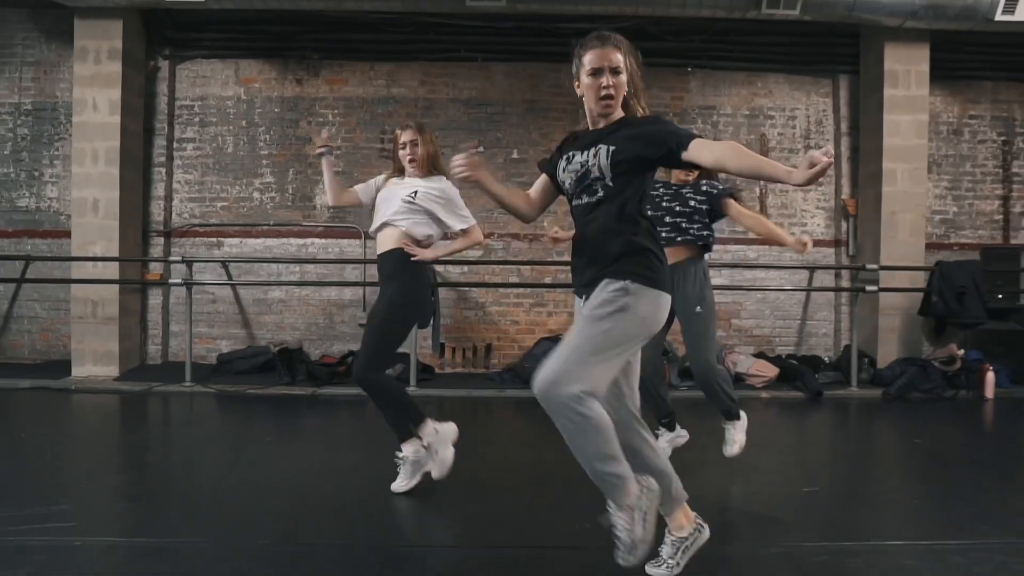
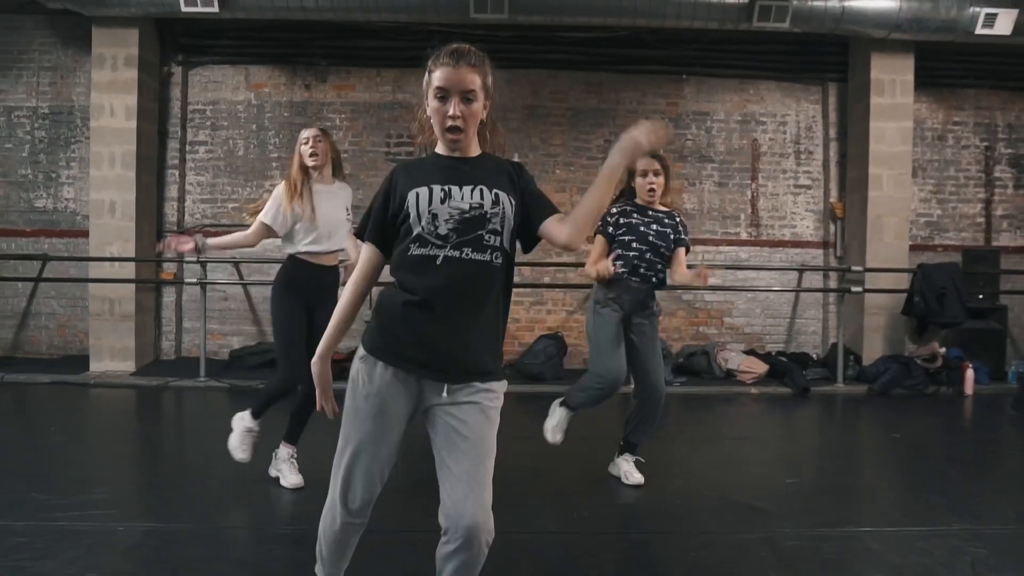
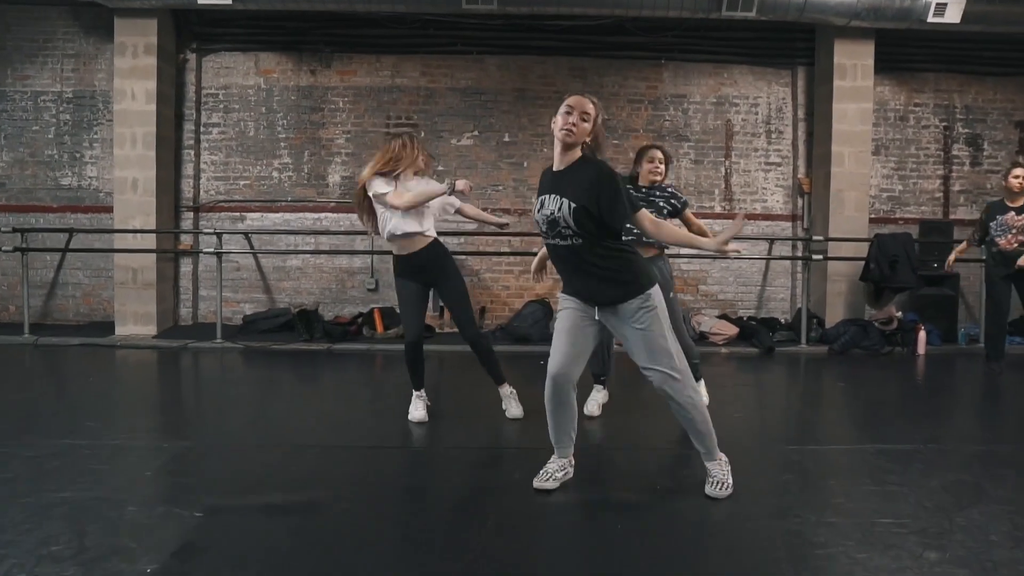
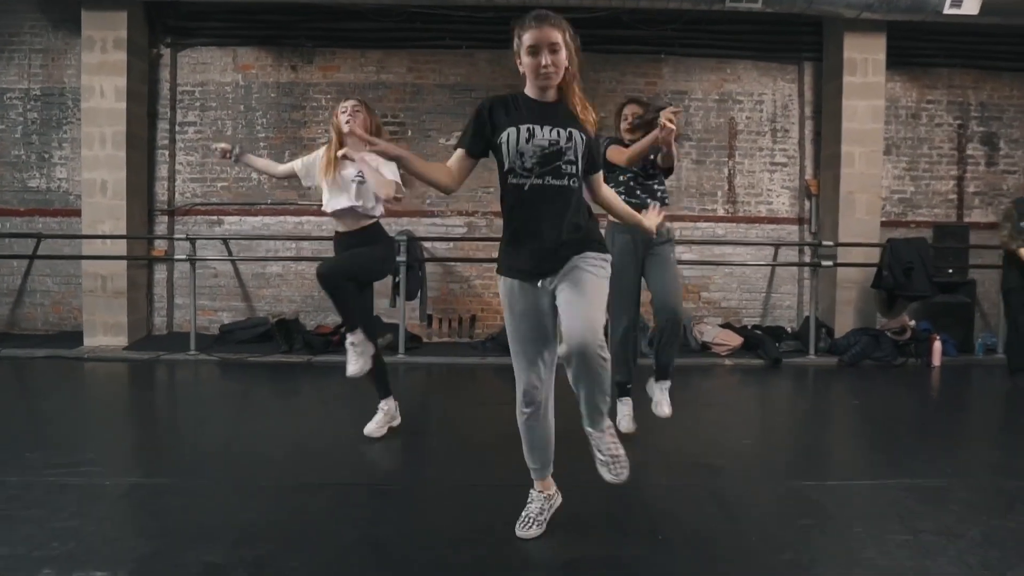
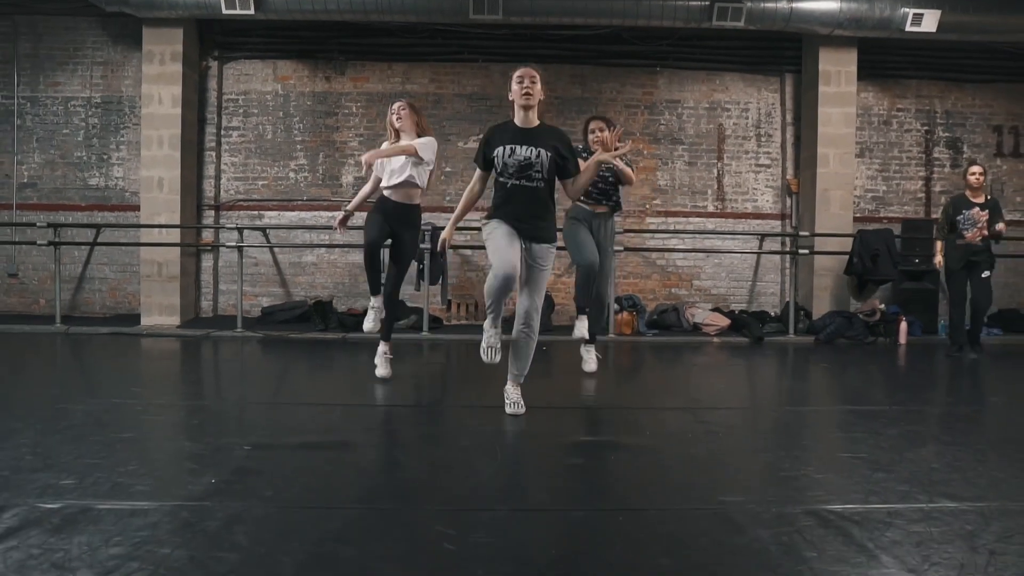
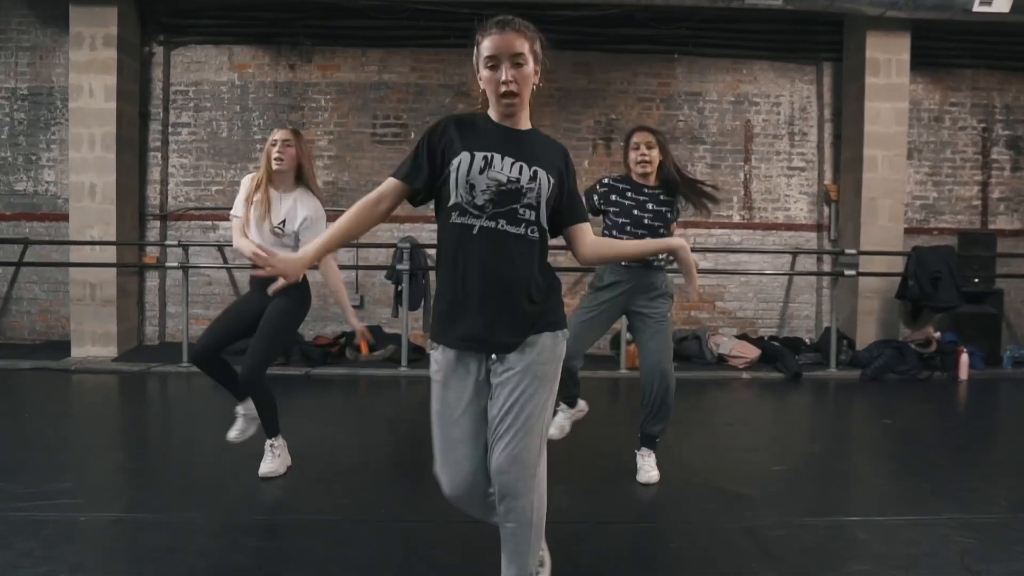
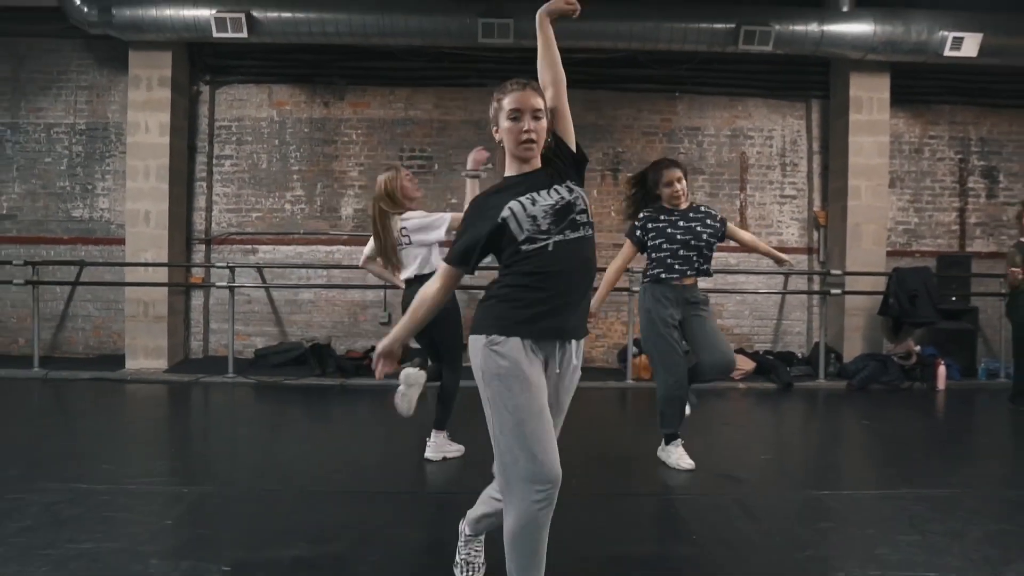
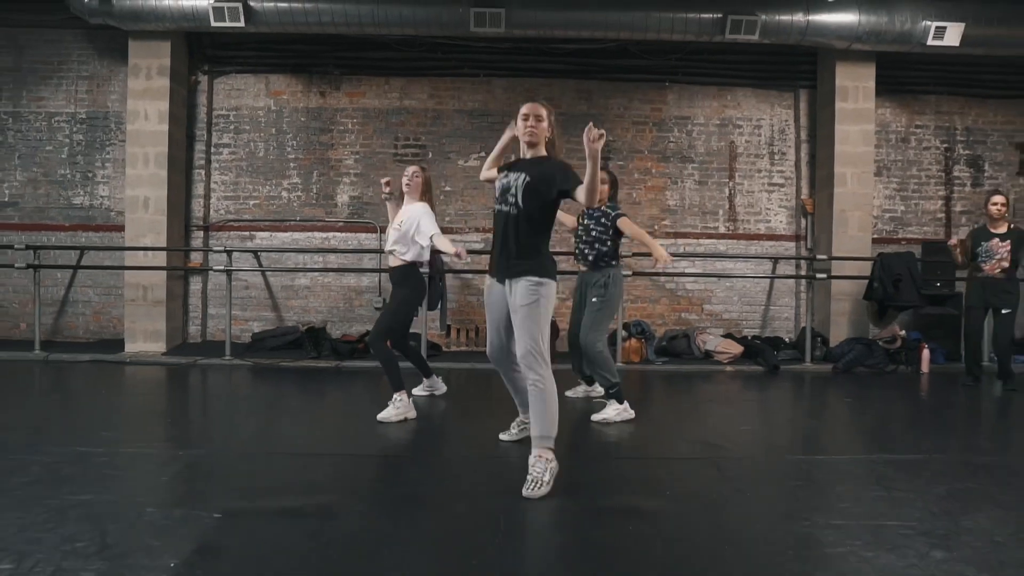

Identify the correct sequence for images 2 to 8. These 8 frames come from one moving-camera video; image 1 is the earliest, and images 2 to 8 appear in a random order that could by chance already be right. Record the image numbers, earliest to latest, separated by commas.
8, 5, 3, 4, 6, 2, 7
